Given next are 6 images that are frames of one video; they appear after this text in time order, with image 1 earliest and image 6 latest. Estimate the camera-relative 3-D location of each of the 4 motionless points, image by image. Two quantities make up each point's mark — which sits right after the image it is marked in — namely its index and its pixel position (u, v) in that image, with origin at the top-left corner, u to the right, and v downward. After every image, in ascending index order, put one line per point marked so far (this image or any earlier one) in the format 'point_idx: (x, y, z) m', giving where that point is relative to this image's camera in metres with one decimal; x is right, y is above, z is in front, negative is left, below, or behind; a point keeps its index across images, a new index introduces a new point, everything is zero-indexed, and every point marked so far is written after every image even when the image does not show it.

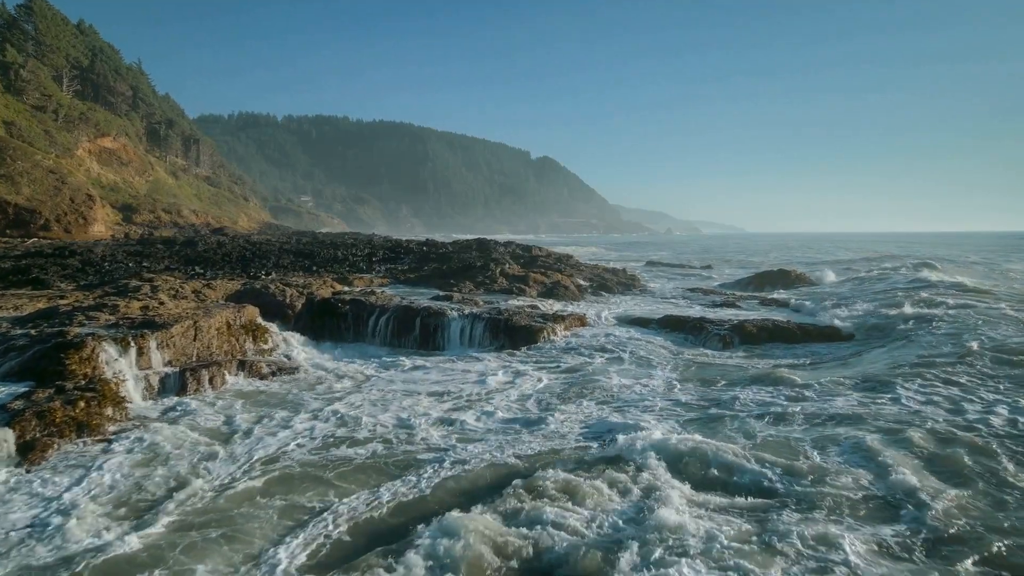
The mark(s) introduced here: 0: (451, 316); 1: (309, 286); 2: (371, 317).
0: (-1.9, -0.9, +15.7) m
1: (-7.0, +0.1, +17.1) m
2: (-4.5, -0.9, +15.8) m
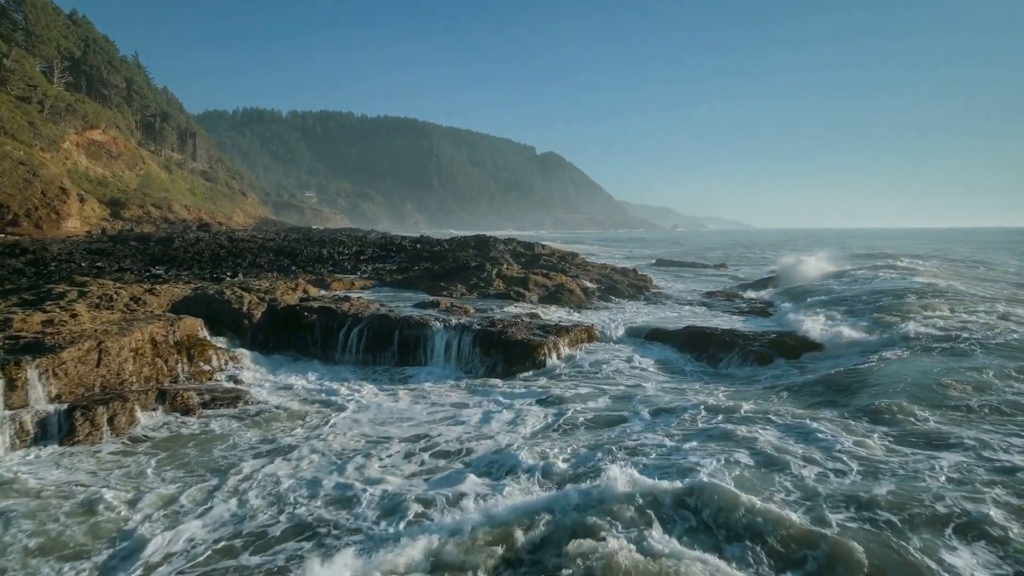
0: (-2.0, -1.1, +13.4) m
1: (-7.1, 0.0, +14.8) m
2: (-4.6, -1.1, +13.4) m
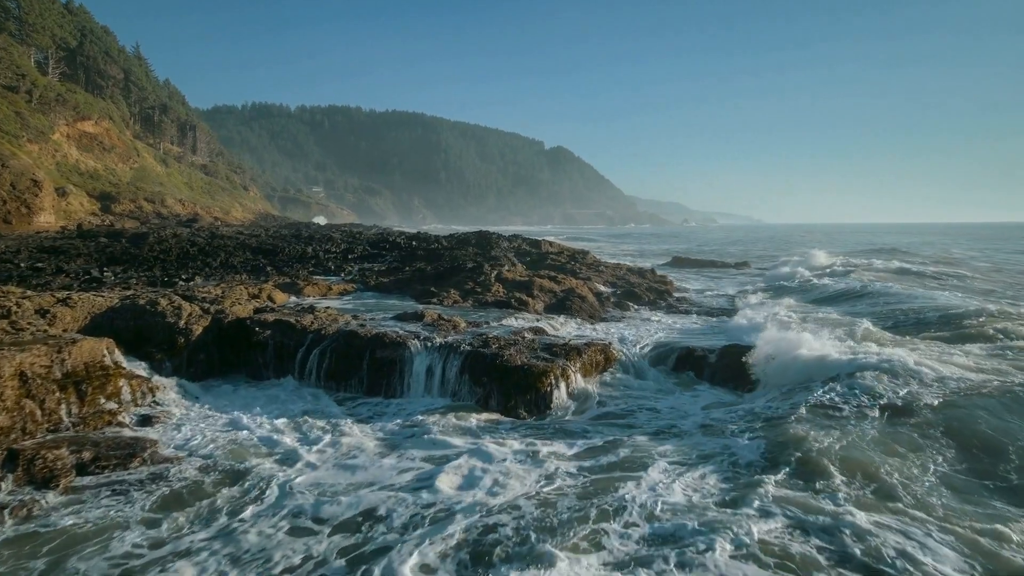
0: (-2.1, -1.3, +10.8) m
1: (-7.1, -0.3, +12.3) m
2: (-4.6, -1.3, +10.9) m
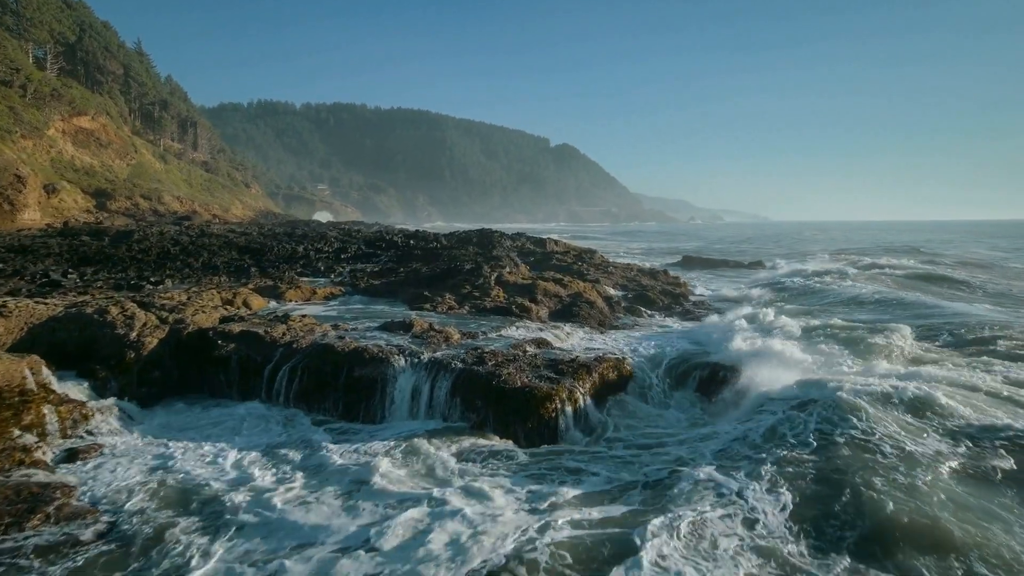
0: (-2.1, -1.4, +9.3) m
1: (-7.1, -0.4, +10.9) m
2: (-4.7, -1.5, +9.5) m
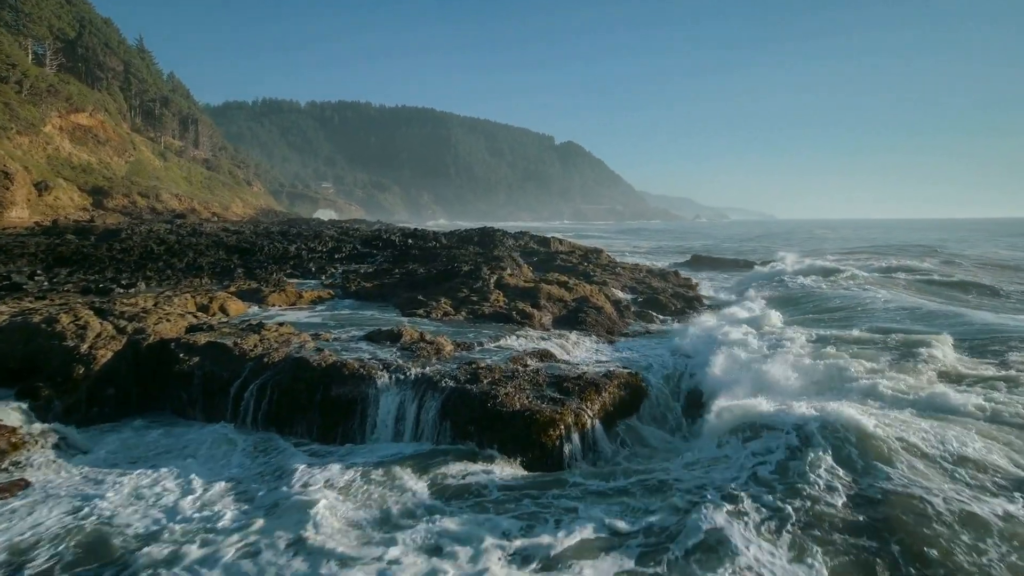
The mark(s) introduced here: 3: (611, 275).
0: (-2.1, -1.6, +8.2) m
1: (-7.2, -0.5, +9.8) m
2: (-4.7, -1.6, +8.4) m
3: (+3.8, +0.5, +19.0) m
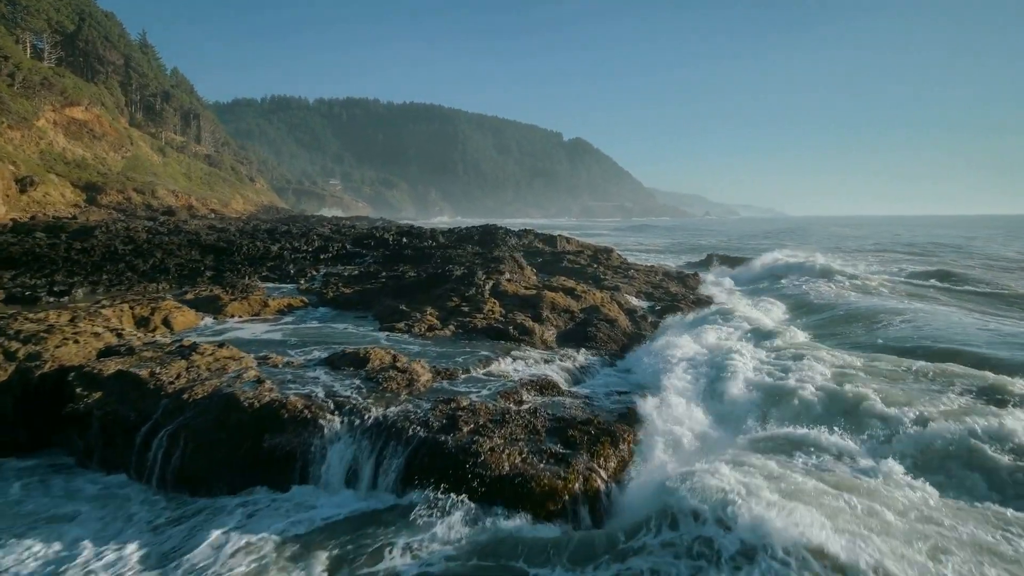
0: (-2.3, -1.8, +6.3) m
1: (-7.3, -0.7, +8.0) m
2: (-4.8, -1.8, +6.5) m
3: (+3.8, +0.3, +17.0) m
